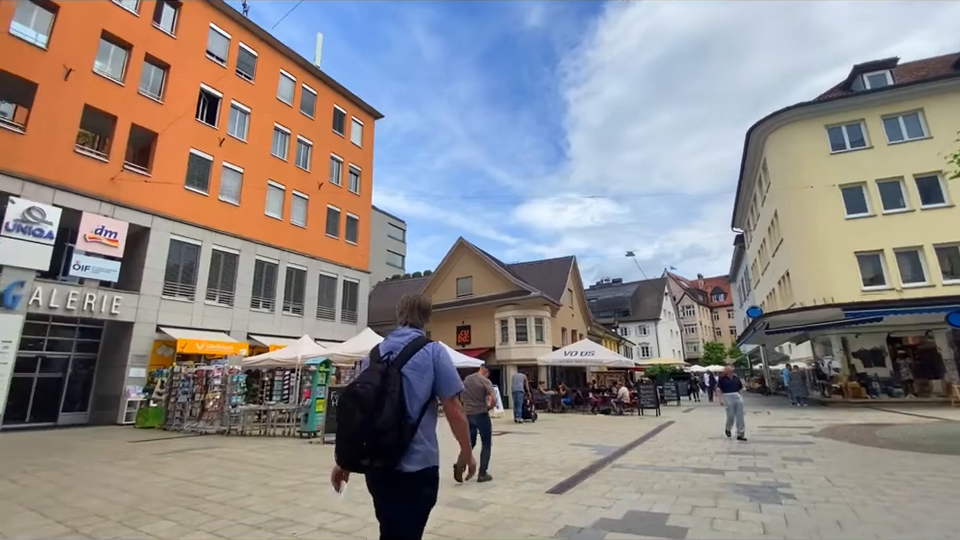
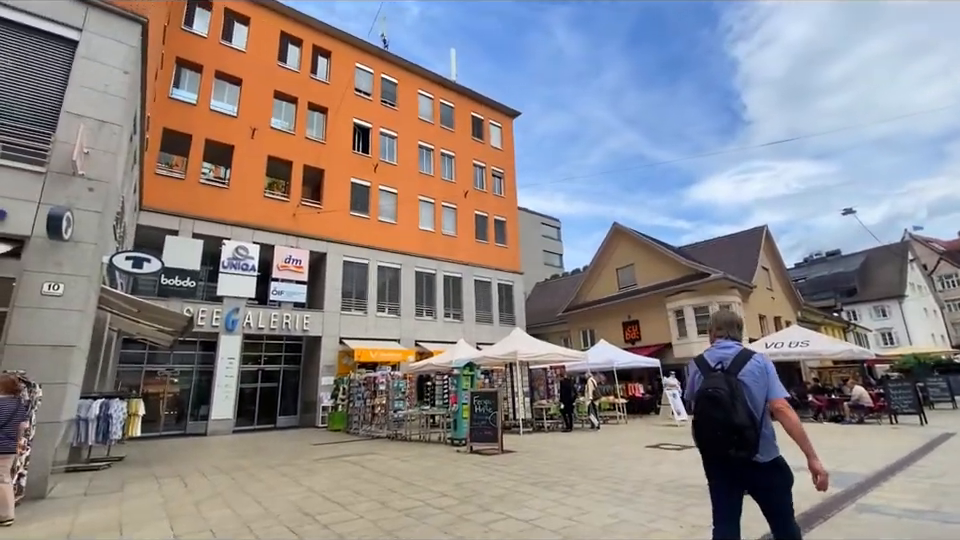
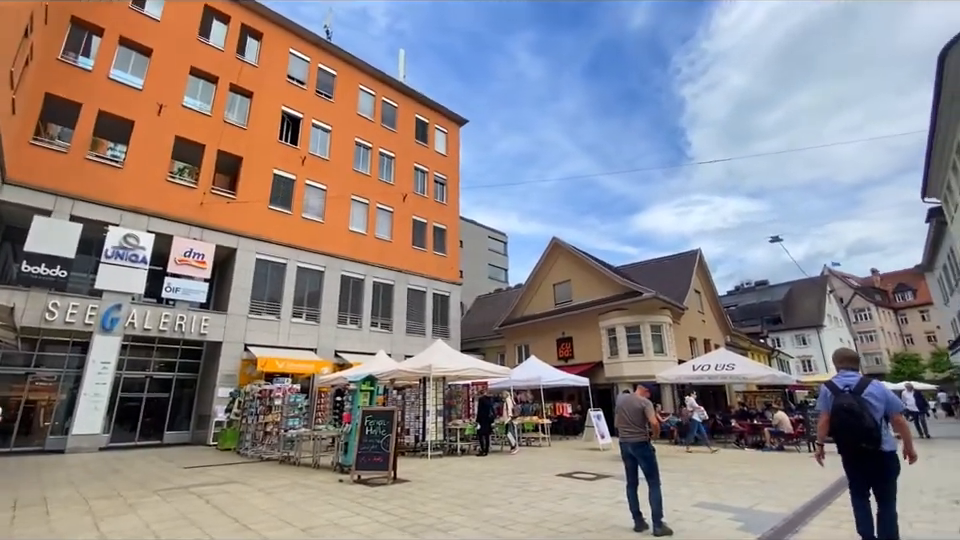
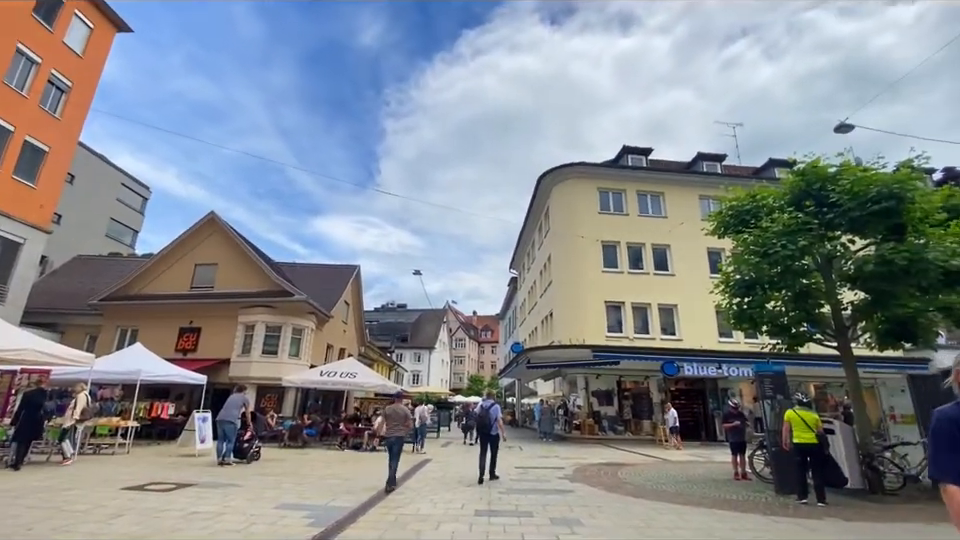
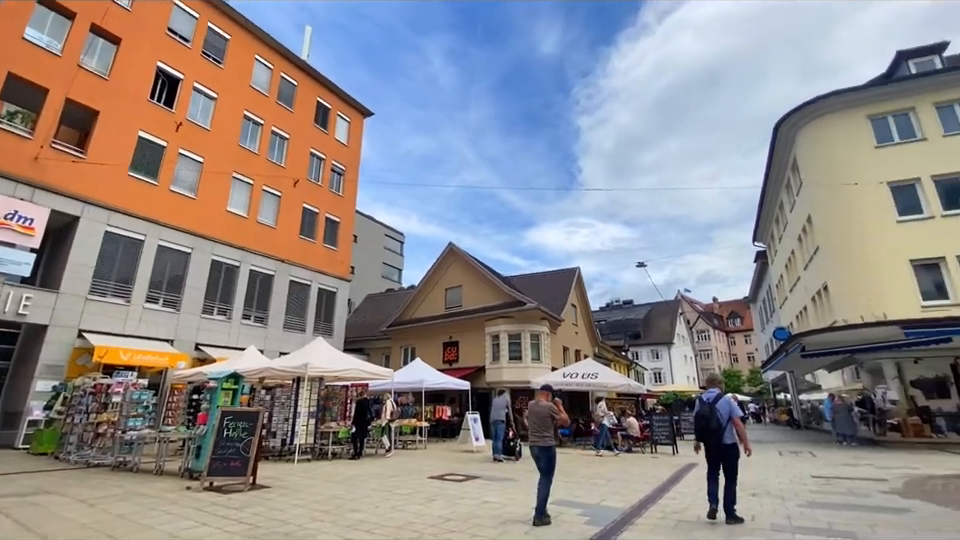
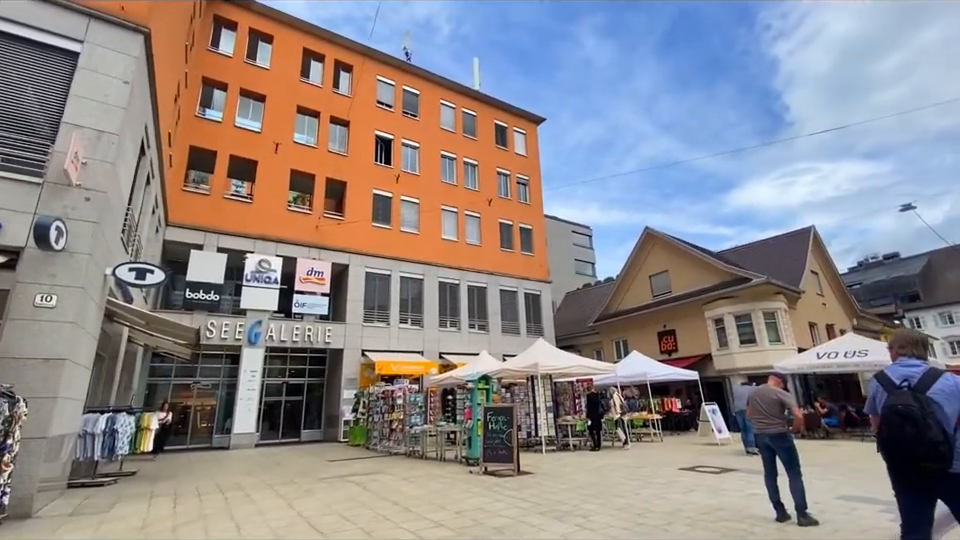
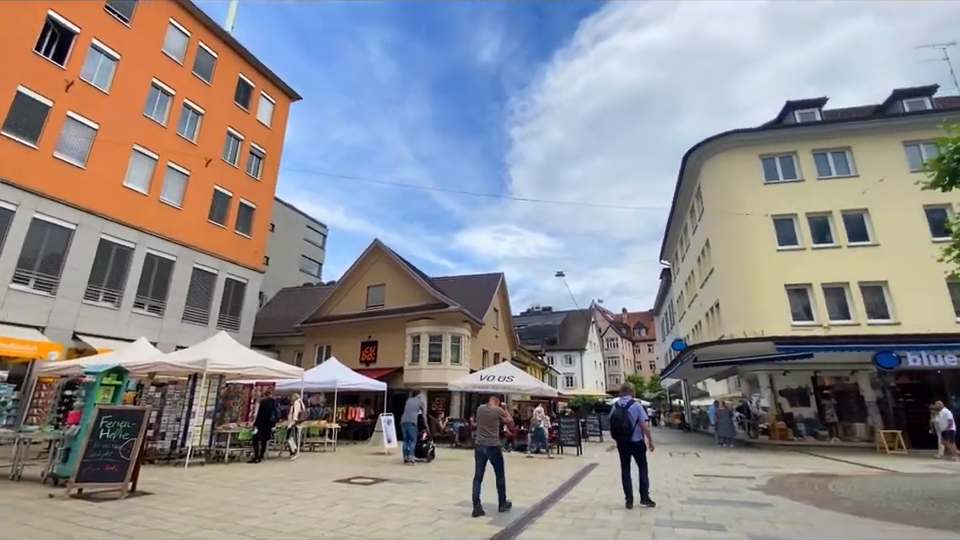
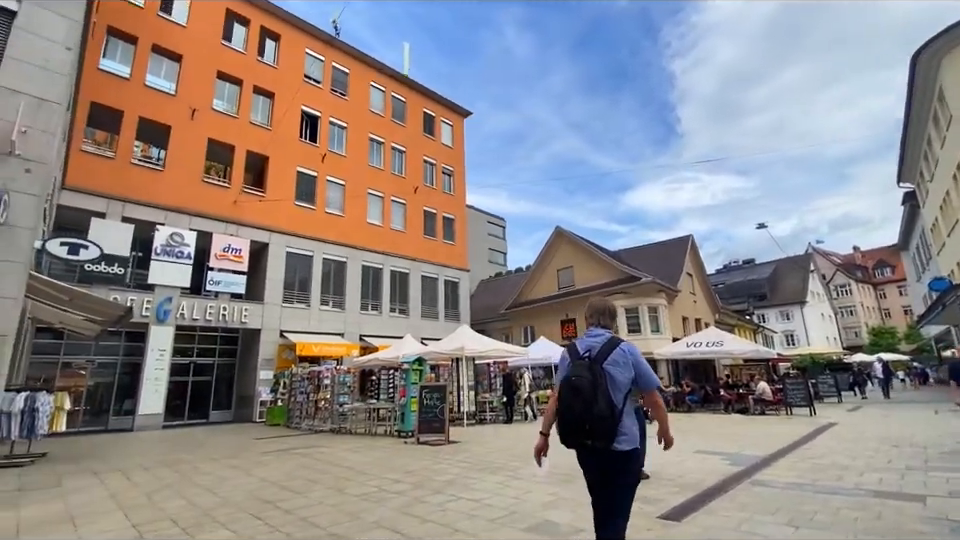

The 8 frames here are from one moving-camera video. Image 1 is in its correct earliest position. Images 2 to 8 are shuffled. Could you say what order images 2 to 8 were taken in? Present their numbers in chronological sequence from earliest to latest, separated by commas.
8, 2, 6, 3, 5, 7, 4
